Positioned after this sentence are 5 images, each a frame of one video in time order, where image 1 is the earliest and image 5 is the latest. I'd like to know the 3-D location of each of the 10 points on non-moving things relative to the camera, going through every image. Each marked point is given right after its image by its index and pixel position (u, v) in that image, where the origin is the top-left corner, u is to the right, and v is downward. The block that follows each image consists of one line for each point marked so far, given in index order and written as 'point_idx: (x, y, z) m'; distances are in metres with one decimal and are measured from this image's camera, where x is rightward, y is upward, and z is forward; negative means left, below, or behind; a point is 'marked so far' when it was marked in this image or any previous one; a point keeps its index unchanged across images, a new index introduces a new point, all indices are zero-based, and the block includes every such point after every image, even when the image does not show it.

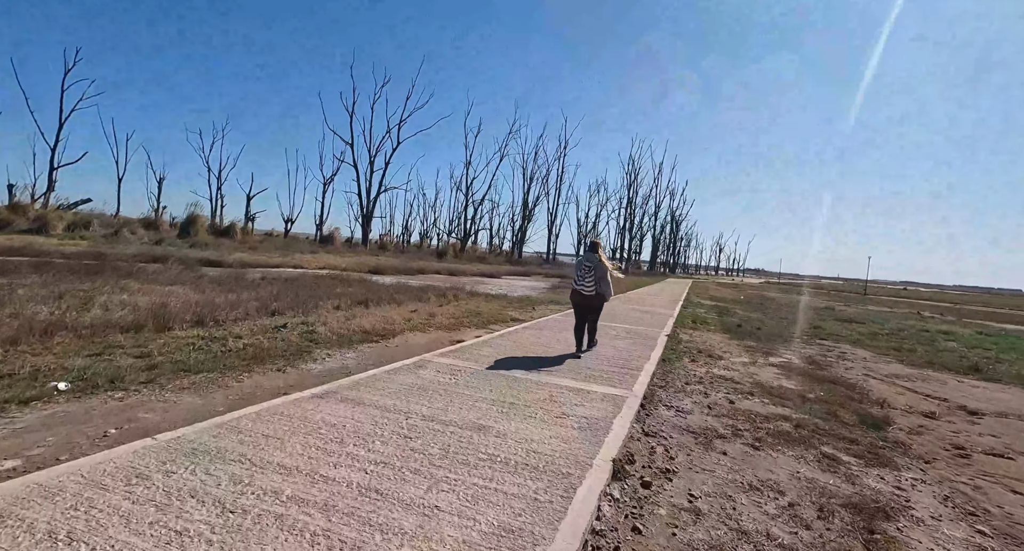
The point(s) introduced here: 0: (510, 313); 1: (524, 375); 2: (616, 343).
0: (0.0, -1.0, +11.2) m
1: (+0.1, -1.2, +5.3) m
2: (+1.8, -1.2, +8.0) m
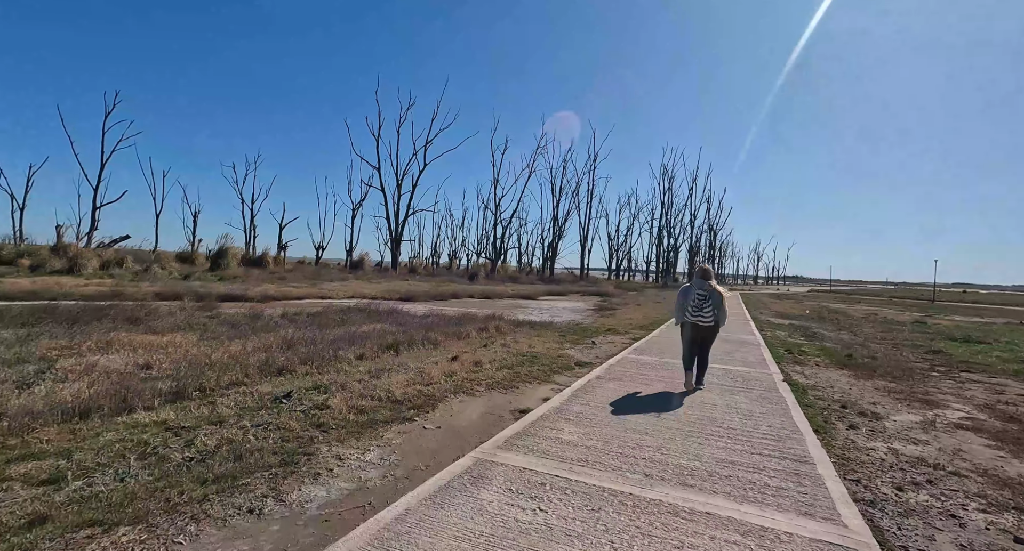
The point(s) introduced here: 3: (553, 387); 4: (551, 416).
0: (+1.2, -1.6, +9.1) m
1: (+1.0, -1.6, +3.3) m
2: (+2.8, -1.6, +5.9) m
3: (+0.6, -1.6, +6.4) m
4: (+0.4, -1.6, +5.1) m
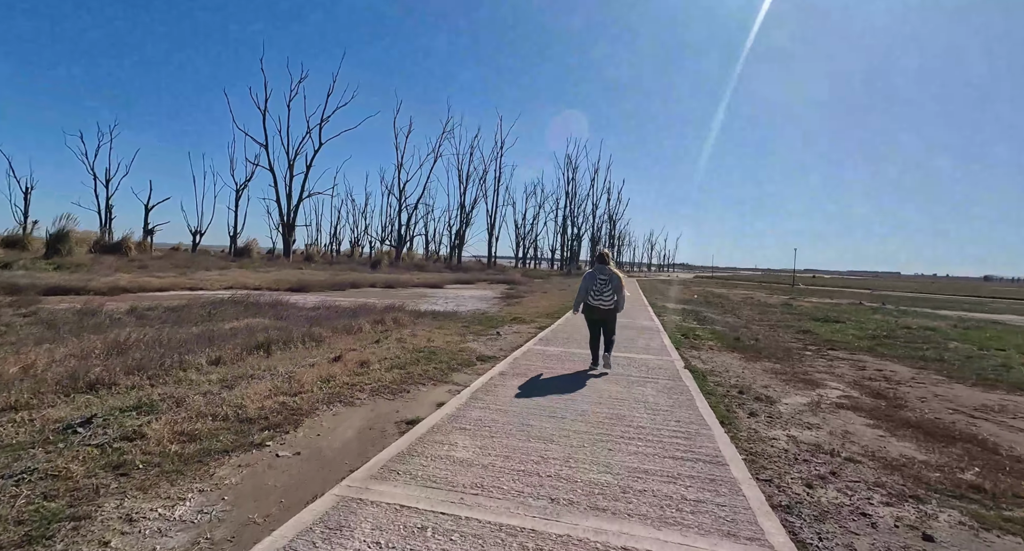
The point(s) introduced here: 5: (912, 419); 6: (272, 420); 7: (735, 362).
0: (-0.7, -1.3, +8.5) m
1: (+0.2, -1.5, +2.7) m
2: (+1.5, -1.5, +5.6) m
3: (-0.8, -1.4, +5.6) m
4: (-0.6, -1.4, +4.3) m
5: (+4.9, -1.8, +5.6) m
6: (-2.2, -1.3, +4.2) m
7: (+4.2, -1.6, +8.6) m
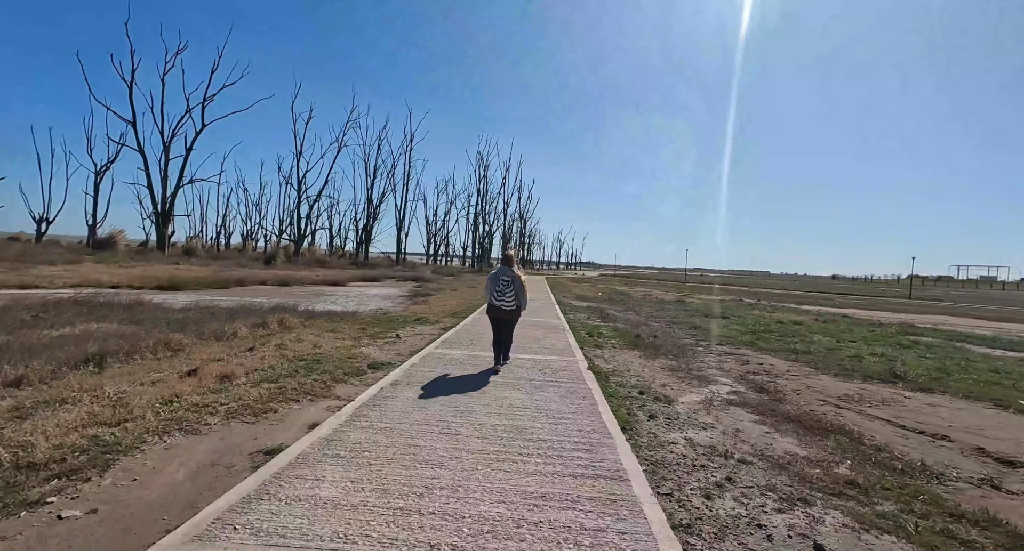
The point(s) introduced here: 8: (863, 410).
0: (-2.4, -1.3, +7.7) m
1: (-0.4, -1.5, +2.1) m
2: (+0.3, -1.5, +5.2) m
3: (-1.9, -1.4, +4.9) m
4: (-1.6, -1.4, +3.6) m
5: (+3.7, -1.8, +5.9) m
6: (-3.1, -1.3, +3.2) m
7: (+2.4, -1.6, +8.8) m
8: (+4.8, -1.8, +6.2) m
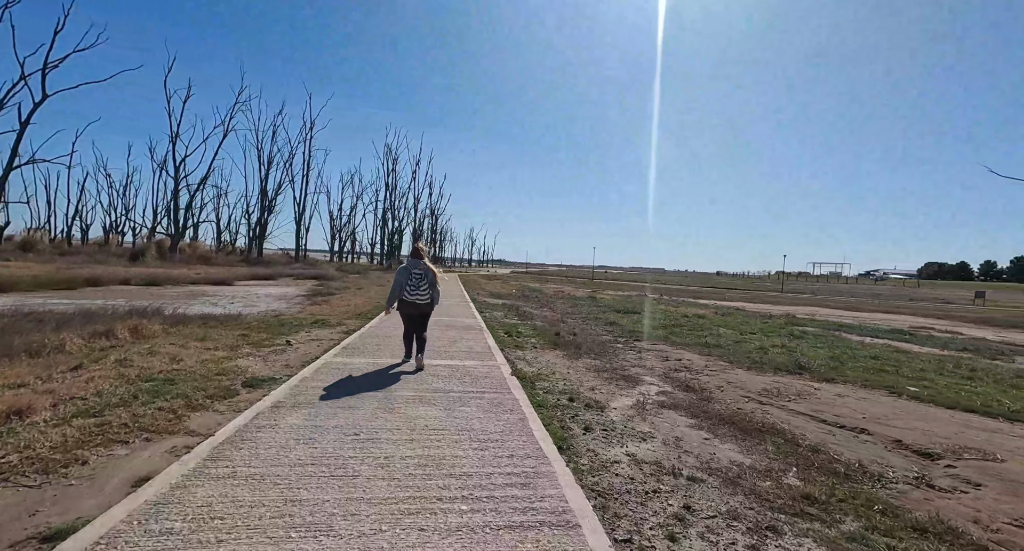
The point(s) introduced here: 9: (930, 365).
0: (-3.6, -1.2, +6.3) m
1: (-0.6, -1.5, +1.2) m
2: (-0.5, -1.4, +4.4) m
3: (-2.7, -1.3, +3.6) m
4: (-2.1, -1.4, +2.5) m
5: (+2.6, -1.7, +5.7) m
6: (-3.5, -1.3, +1.7) m
7: (+0.9, -1.6, +8.3) m
8: (+3.7, -1.8, +6.2) m
9: (+8.3, -1.8, +9.0) m
